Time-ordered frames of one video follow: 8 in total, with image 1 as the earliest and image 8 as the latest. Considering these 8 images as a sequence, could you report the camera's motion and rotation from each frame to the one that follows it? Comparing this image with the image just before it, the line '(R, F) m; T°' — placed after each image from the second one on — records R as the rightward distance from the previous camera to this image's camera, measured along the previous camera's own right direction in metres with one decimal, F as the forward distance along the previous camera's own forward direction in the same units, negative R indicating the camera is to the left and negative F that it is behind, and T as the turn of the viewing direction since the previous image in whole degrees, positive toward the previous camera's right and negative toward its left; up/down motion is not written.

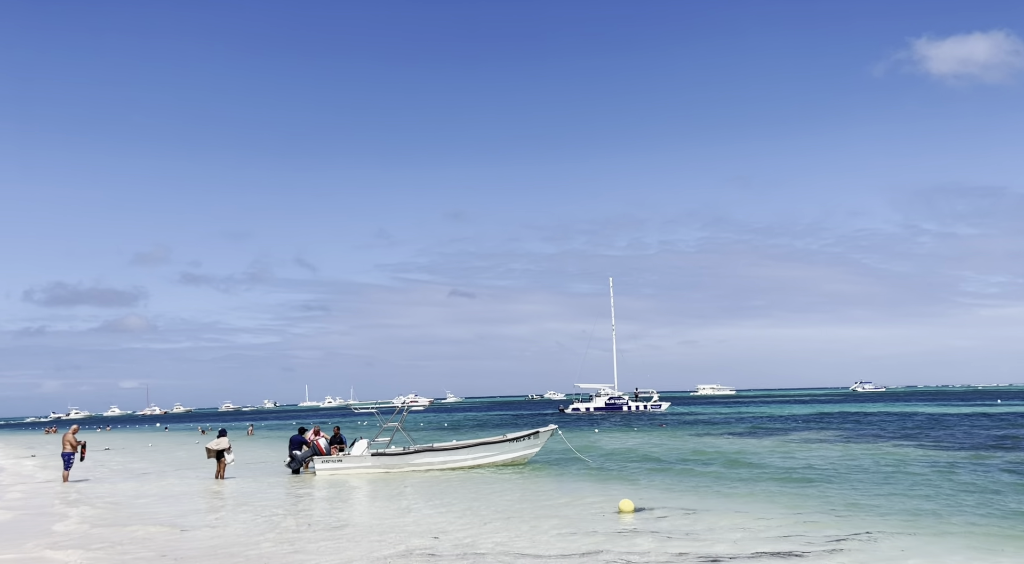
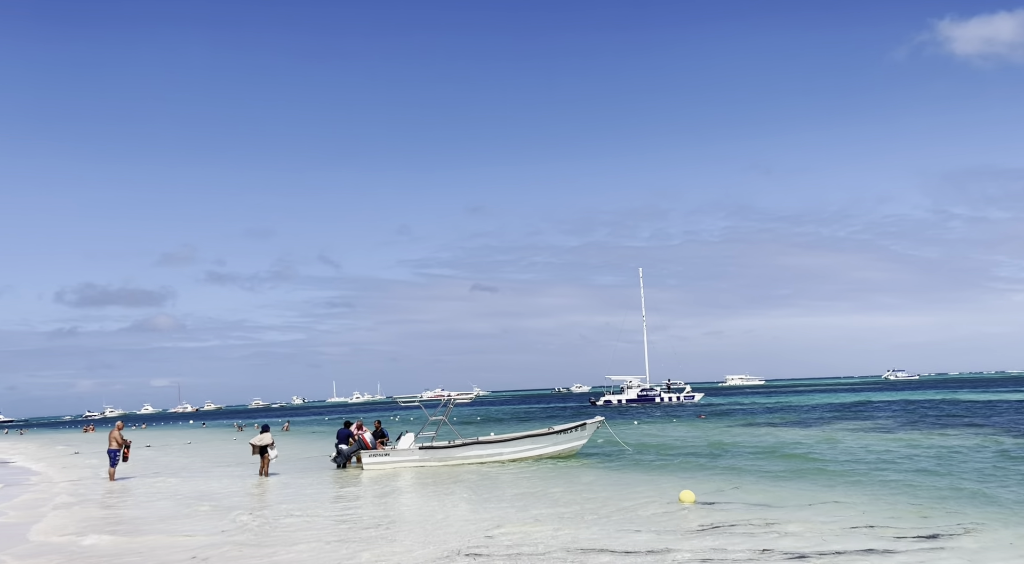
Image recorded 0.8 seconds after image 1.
(-0.5, +0.3) m; -1°
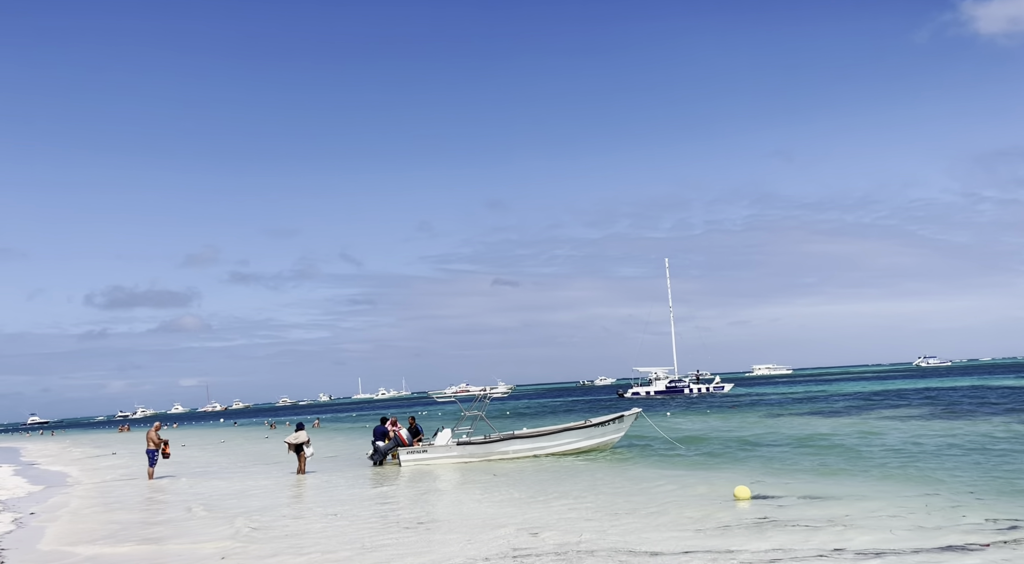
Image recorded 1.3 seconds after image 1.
(-0.3, +0.2) m; -1°
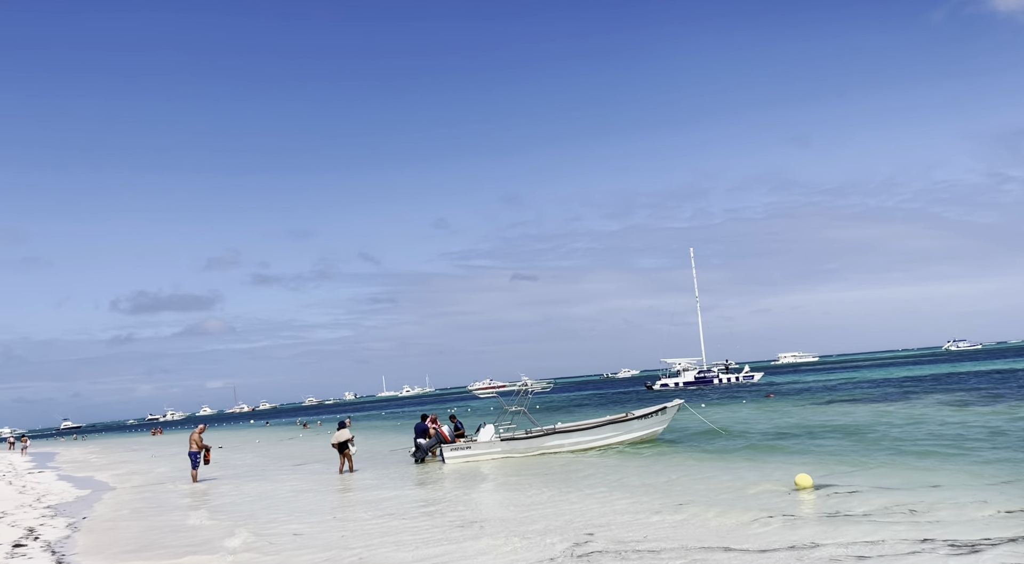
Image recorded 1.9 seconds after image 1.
(-0.5, +0.1) m; -1°
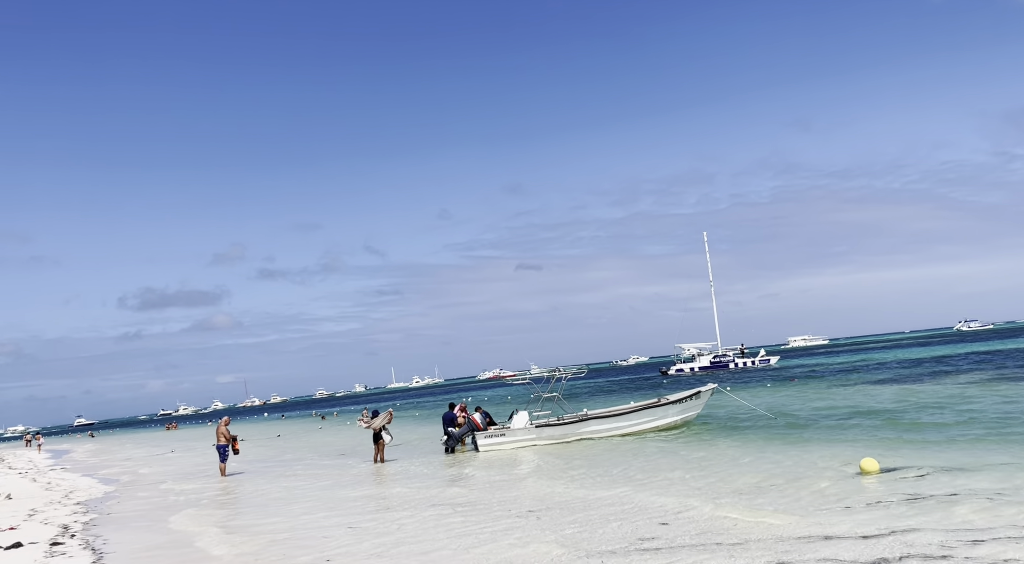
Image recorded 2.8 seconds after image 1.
(-0.6, +0.5) m; 0°
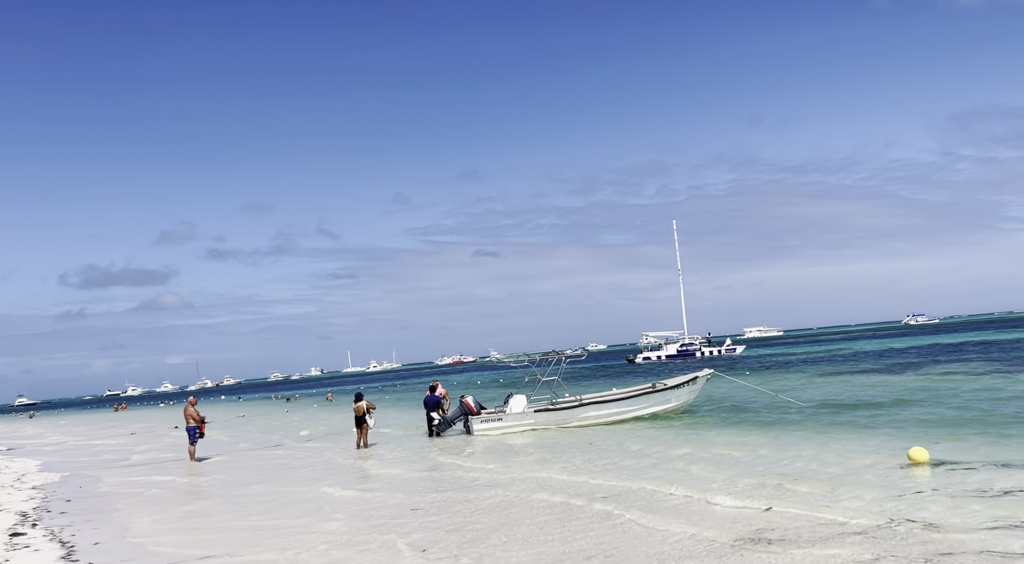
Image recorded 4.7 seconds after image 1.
(-1.0, +1.6) m; +3°
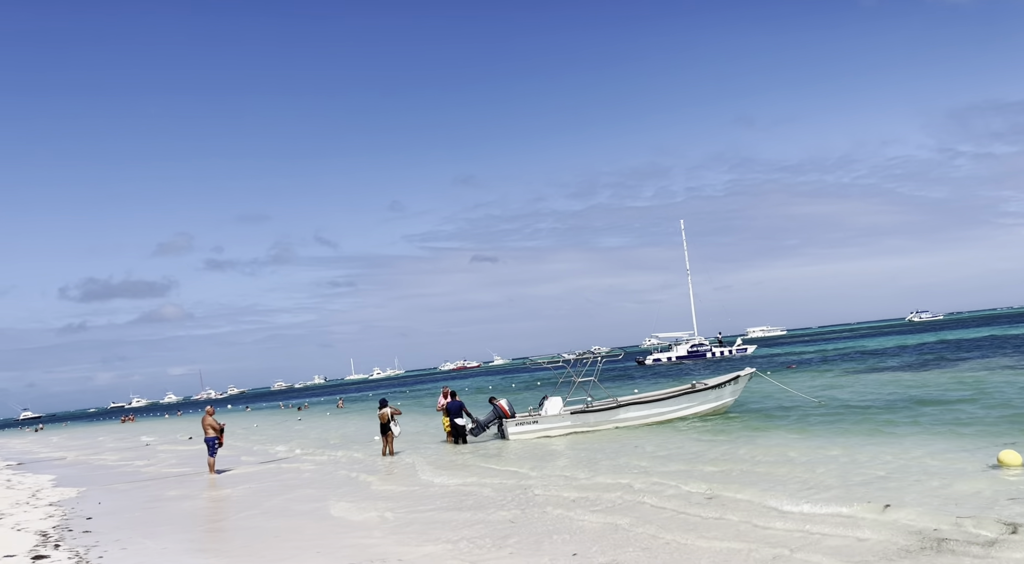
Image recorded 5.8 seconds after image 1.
(-0.7, +1.0) m; 0°
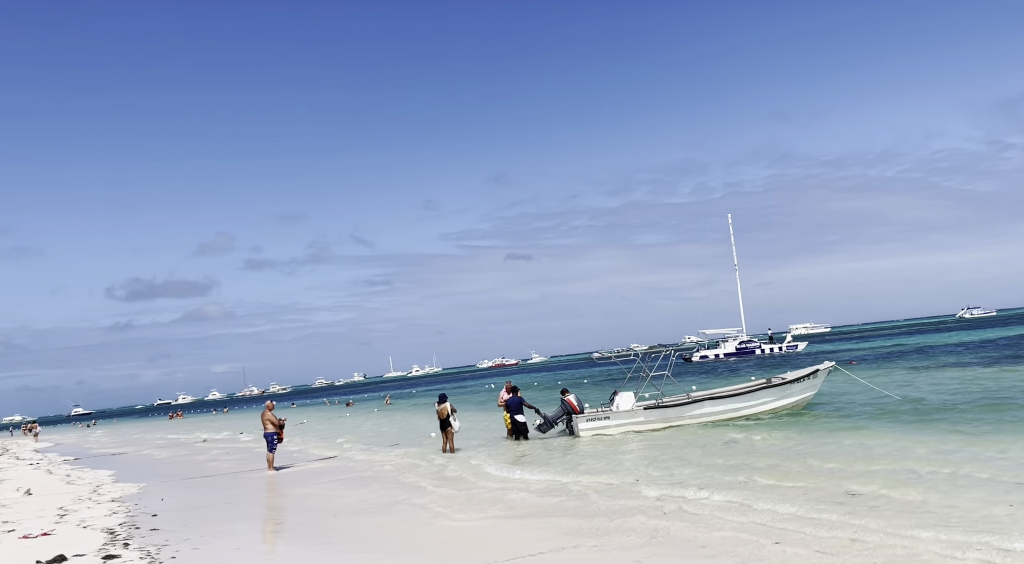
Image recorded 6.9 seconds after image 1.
(-0.7, +0.8) m; -2°
